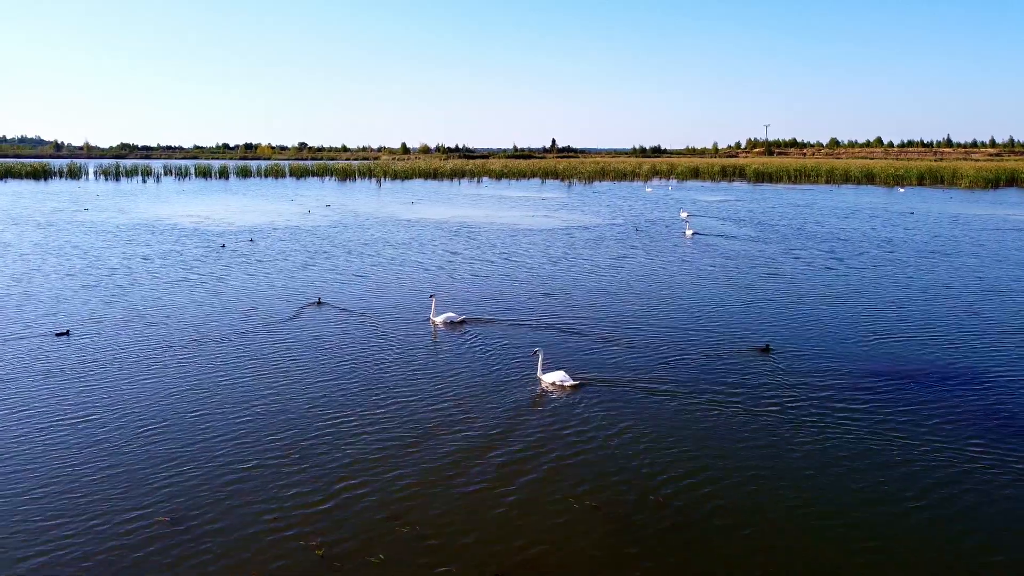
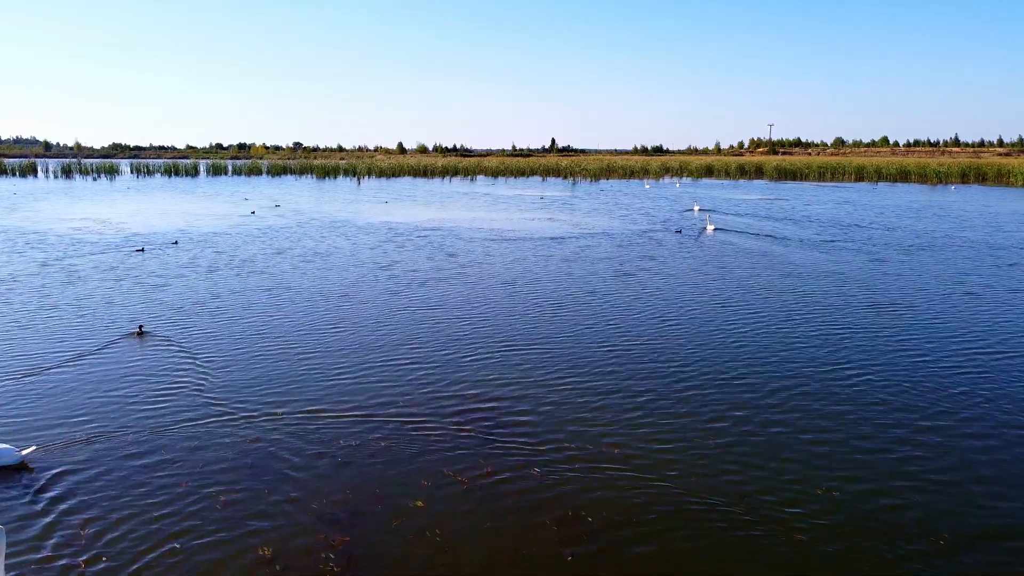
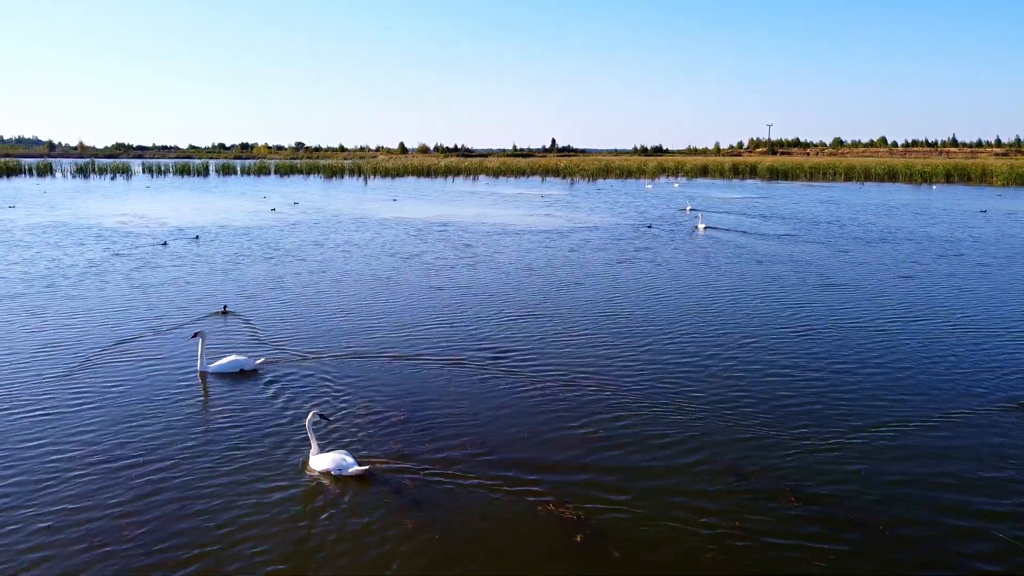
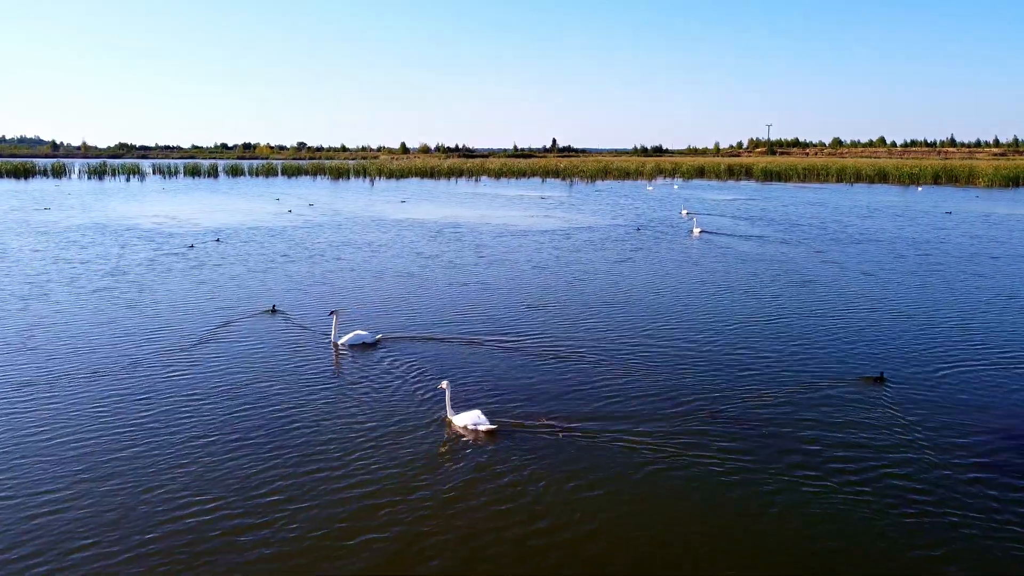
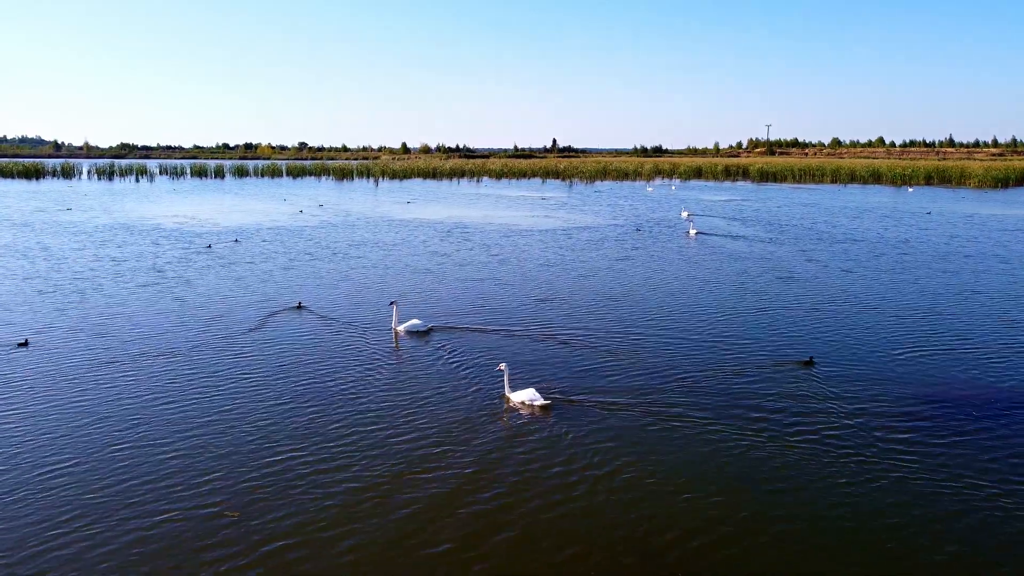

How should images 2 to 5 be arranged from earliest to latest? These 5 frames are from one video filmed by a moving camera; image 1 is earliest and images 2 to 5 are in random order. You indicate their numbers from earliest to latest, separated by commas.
5, 4, 3, 2
